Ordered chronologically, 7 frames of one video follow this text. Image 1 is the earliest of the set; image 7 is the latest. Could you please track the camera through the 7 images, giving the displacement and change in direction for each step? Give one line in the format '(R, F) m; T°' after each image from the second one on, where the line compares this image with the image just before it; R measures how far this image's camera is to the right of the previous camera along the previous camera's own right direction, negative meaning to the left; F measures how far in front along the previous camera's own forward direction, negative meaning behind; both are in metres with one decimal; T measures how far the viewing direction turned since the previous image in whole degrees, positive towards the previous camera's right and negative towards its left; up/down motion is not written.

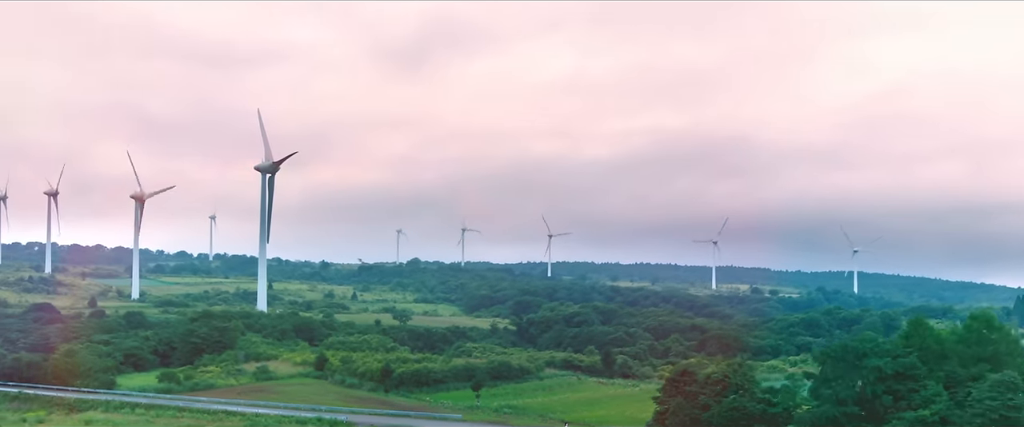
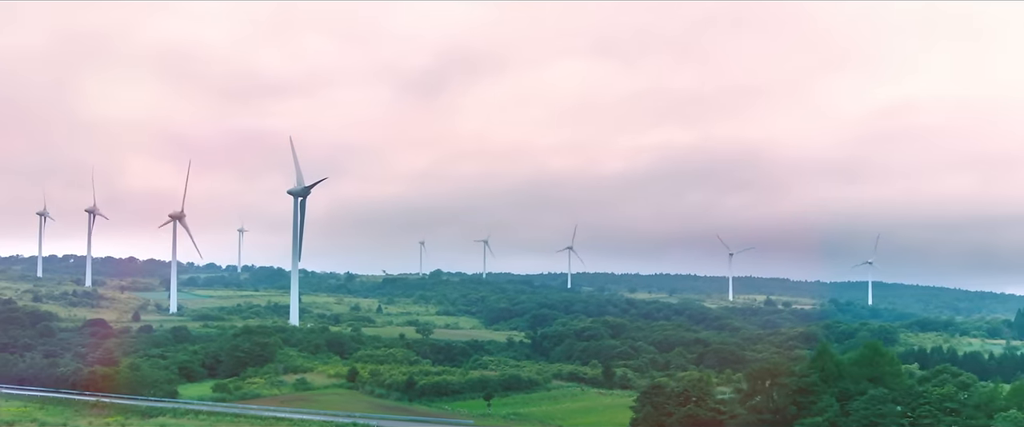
(+0.6, -4.5) m; -1°
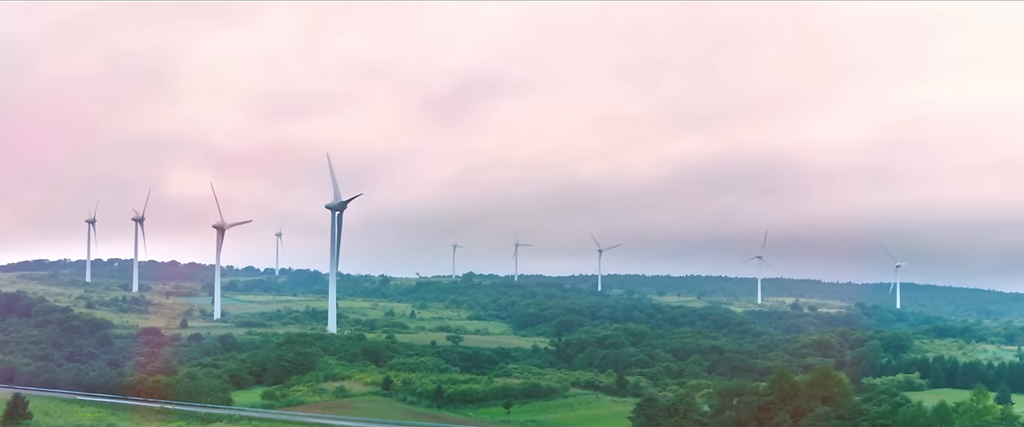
(+0.7, -3.6) m; -2°
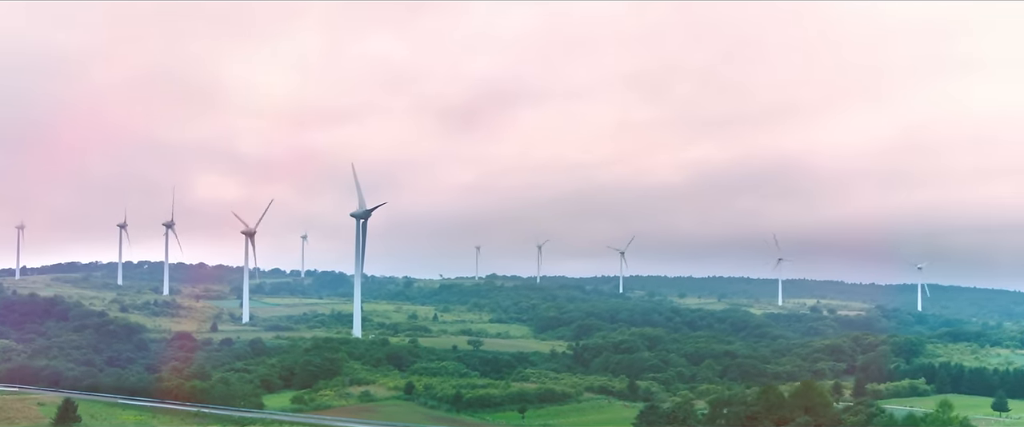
(+0.4, -2.2) m; -2°
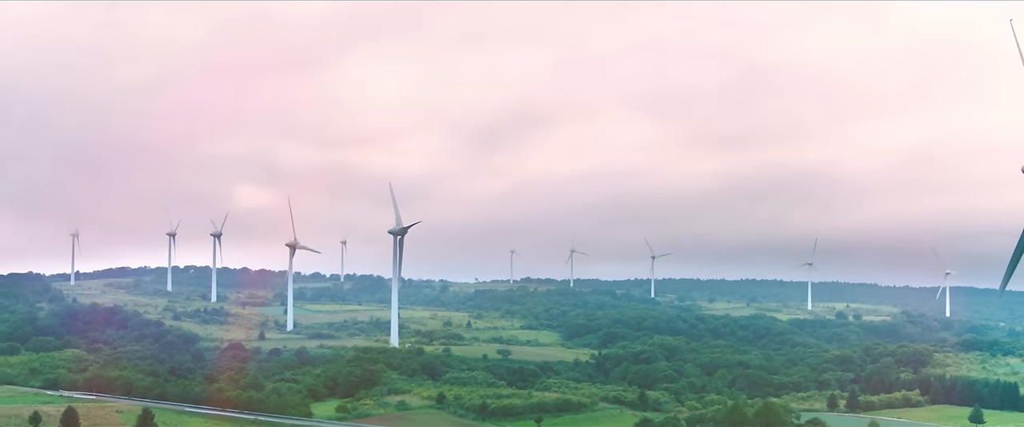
(+0.9, -5.0) m; -2°
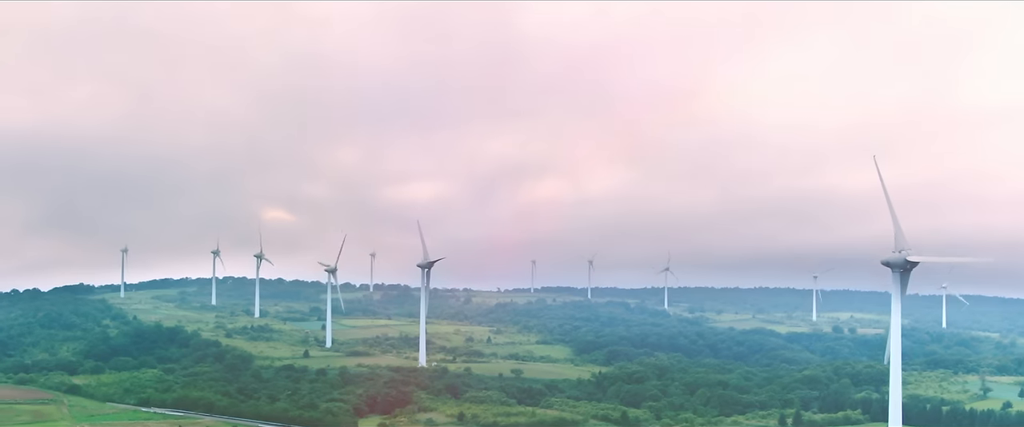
(+1.4, -12.2) m; -2°
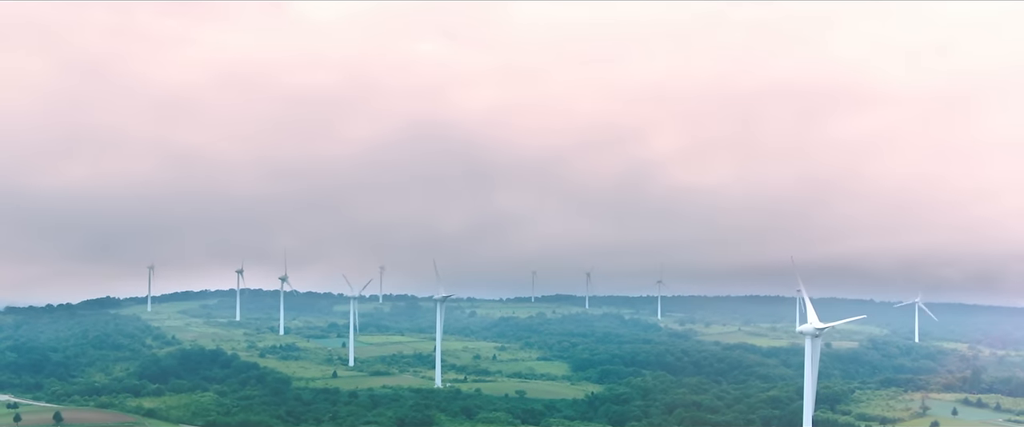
(-0.5, -14.2) m; 0°
